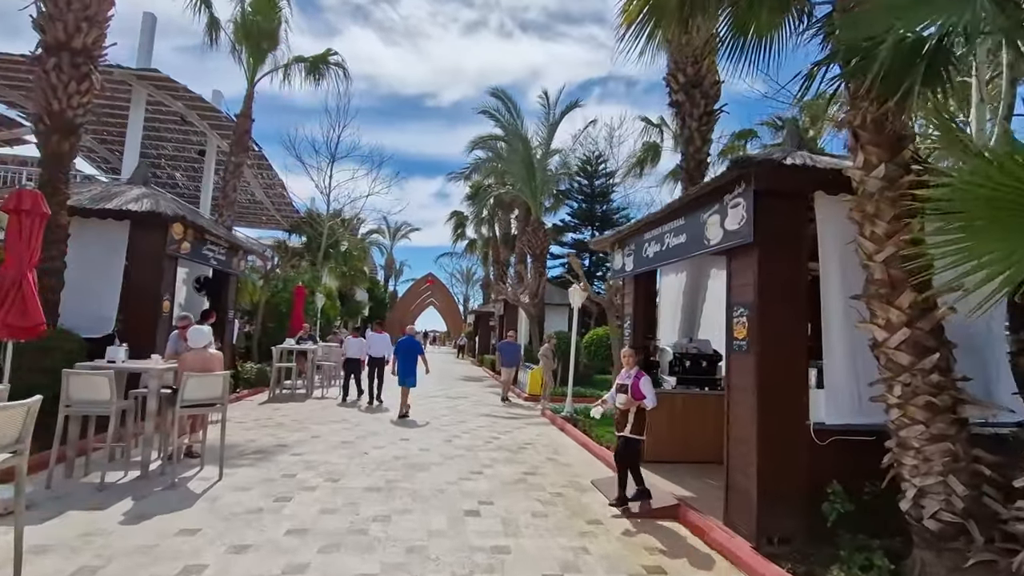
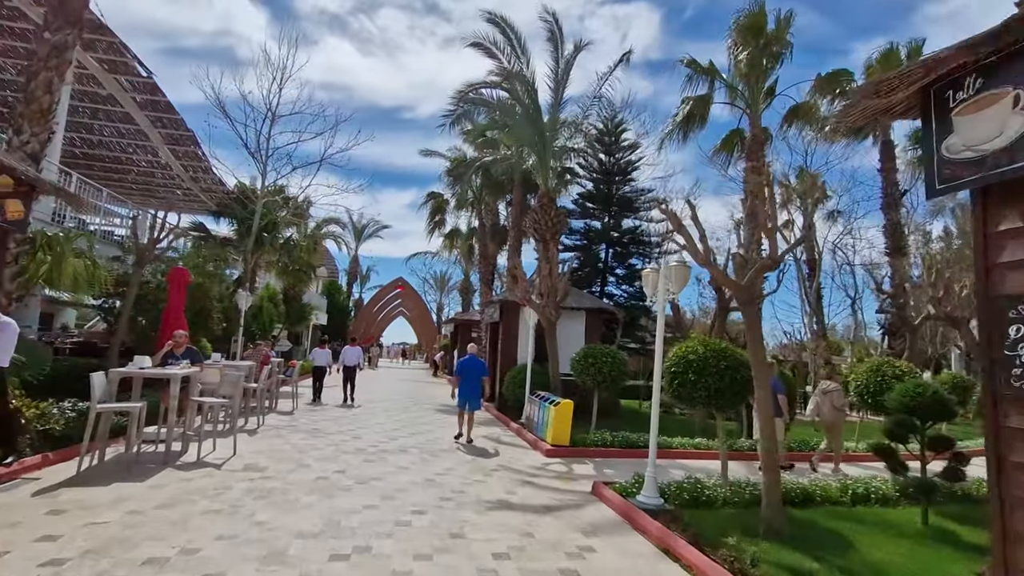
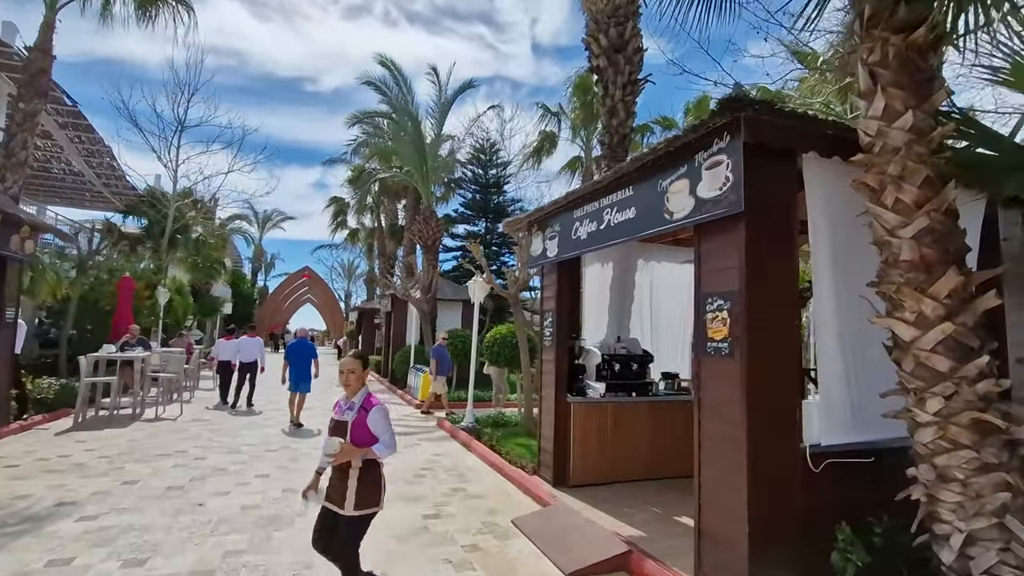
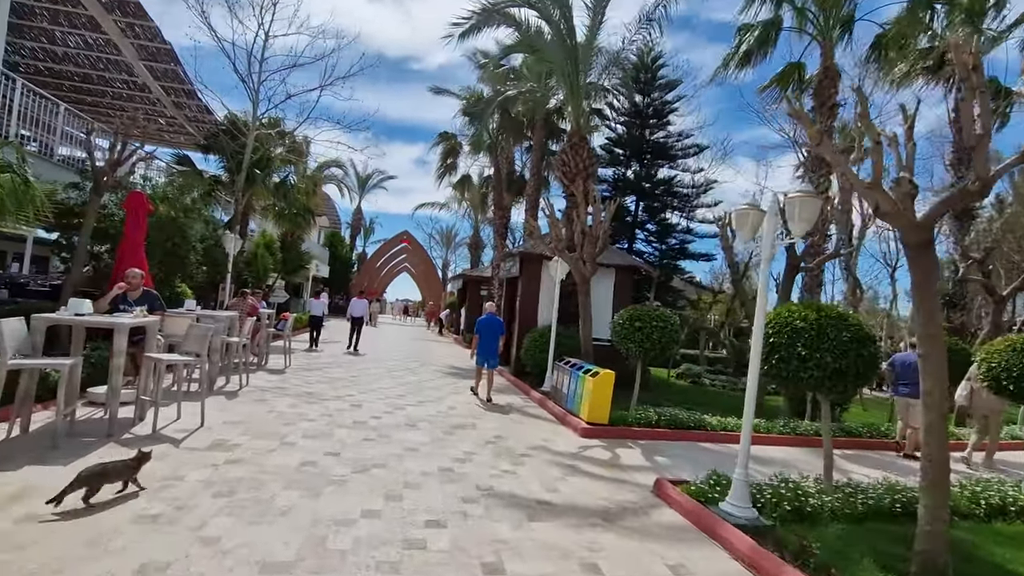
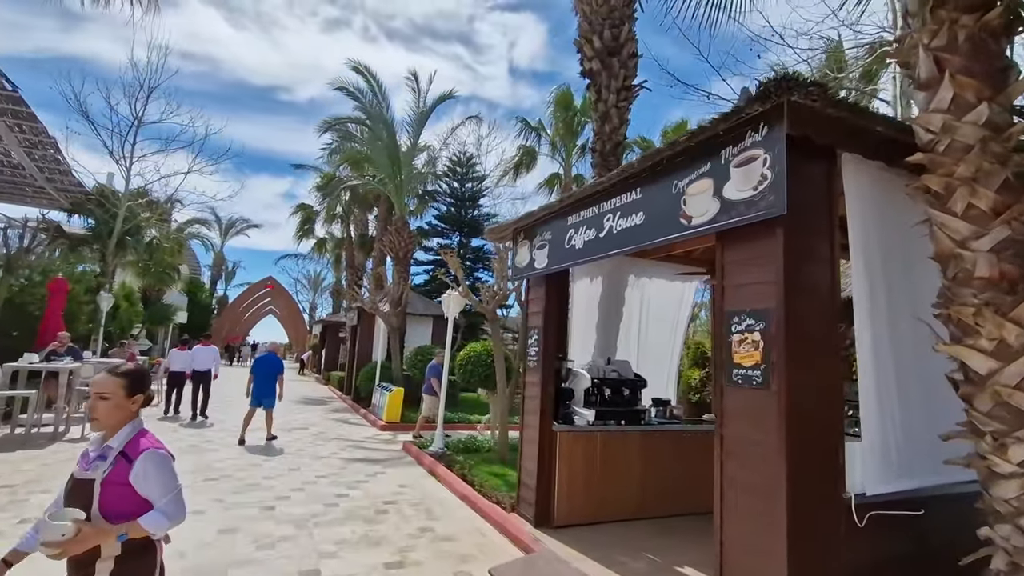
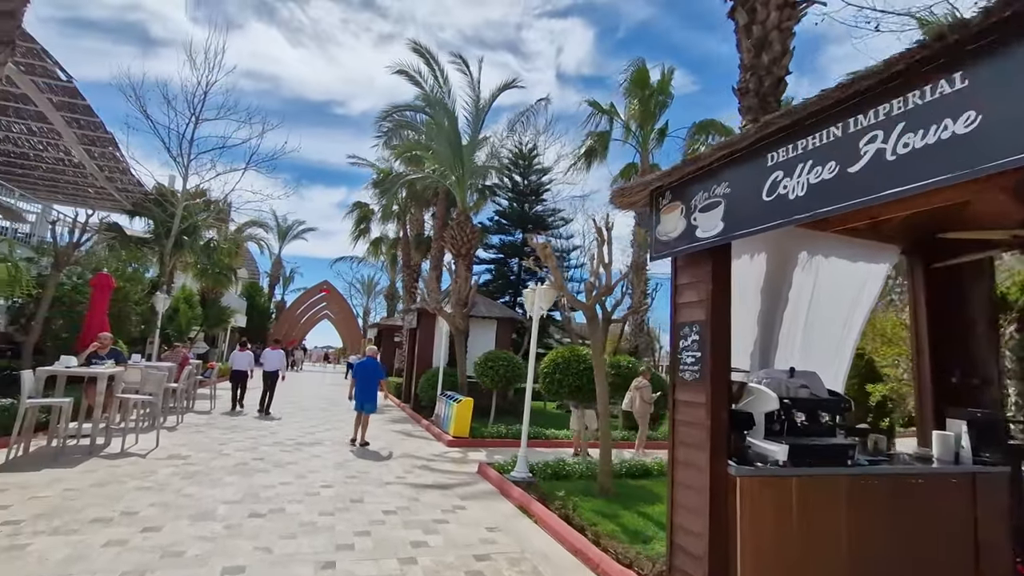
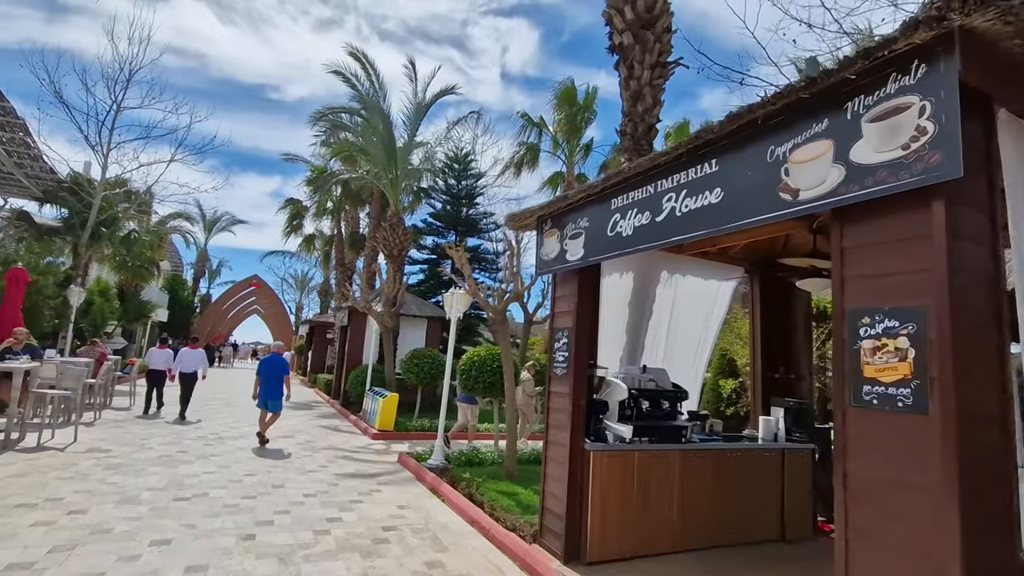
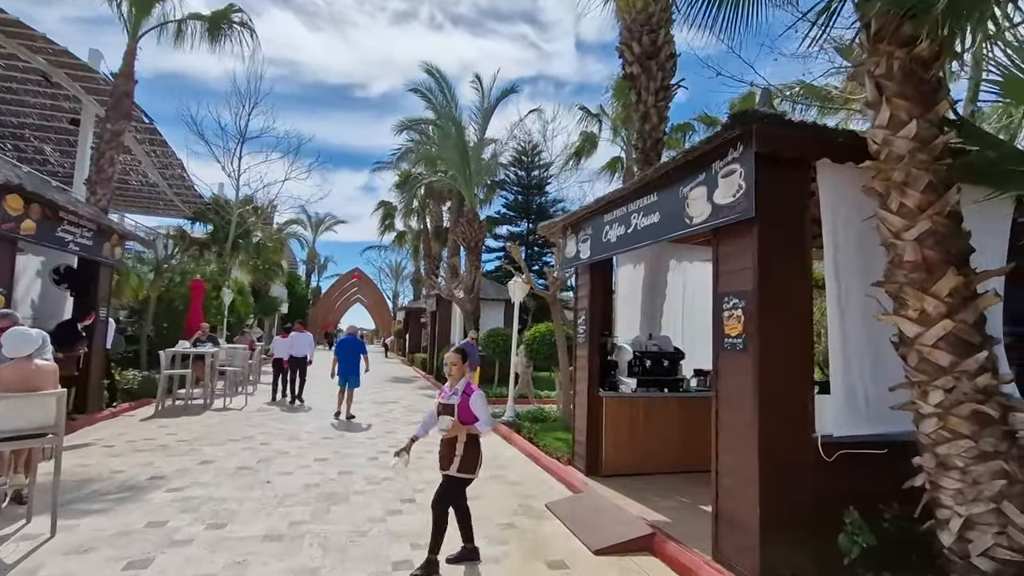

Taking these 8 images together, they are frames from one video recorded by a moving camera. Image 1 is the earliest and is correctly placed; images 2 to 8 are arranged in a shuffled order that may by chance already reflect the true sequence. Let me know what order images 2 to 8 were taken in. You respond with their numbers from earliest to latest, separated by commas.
8, 3, 5, 7, 6, 2, 4
